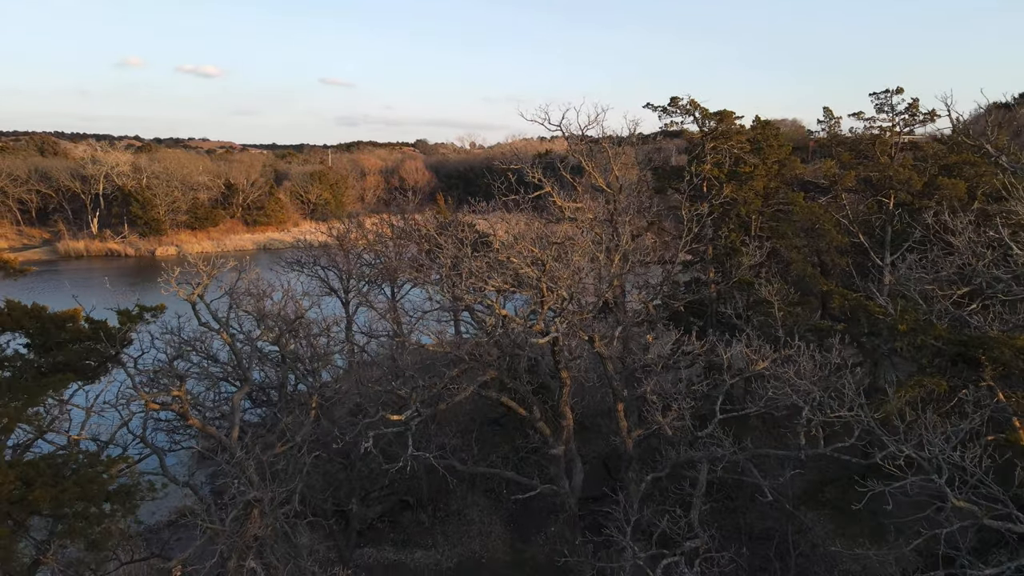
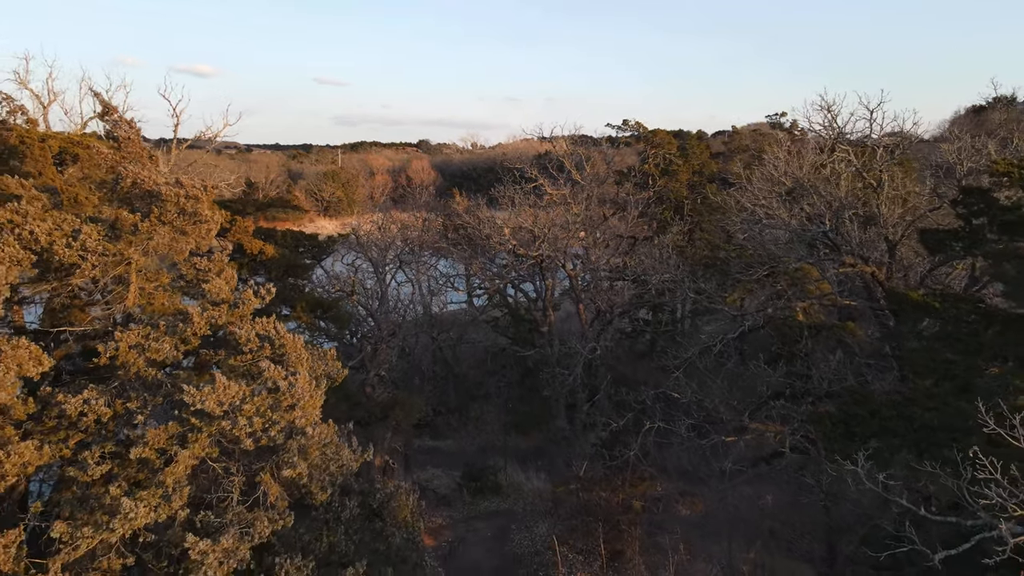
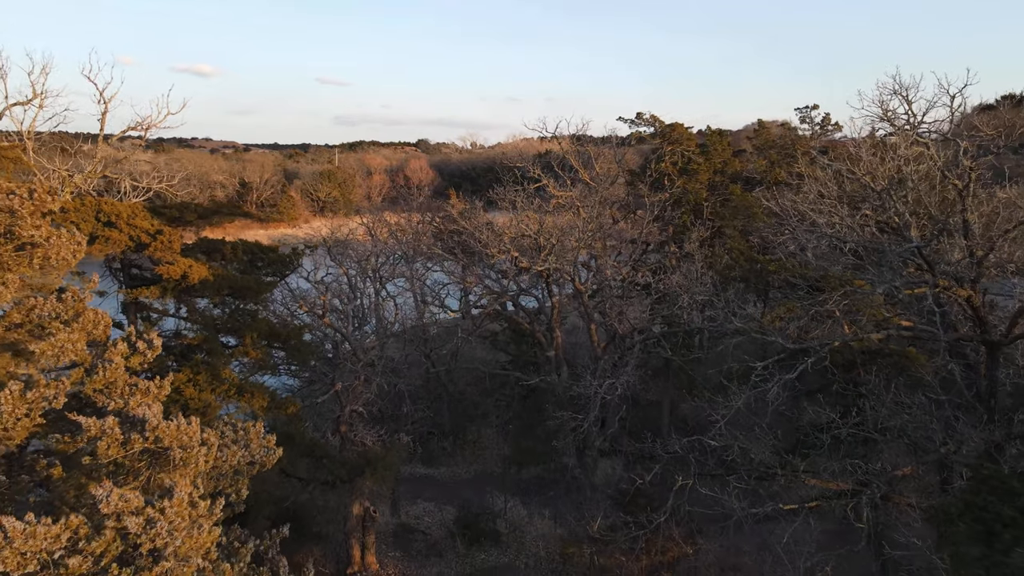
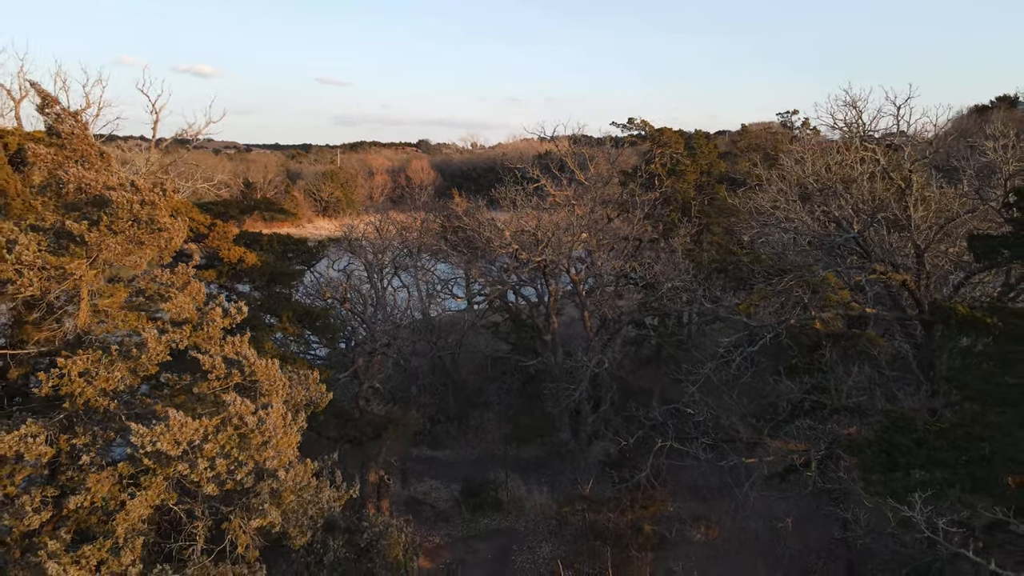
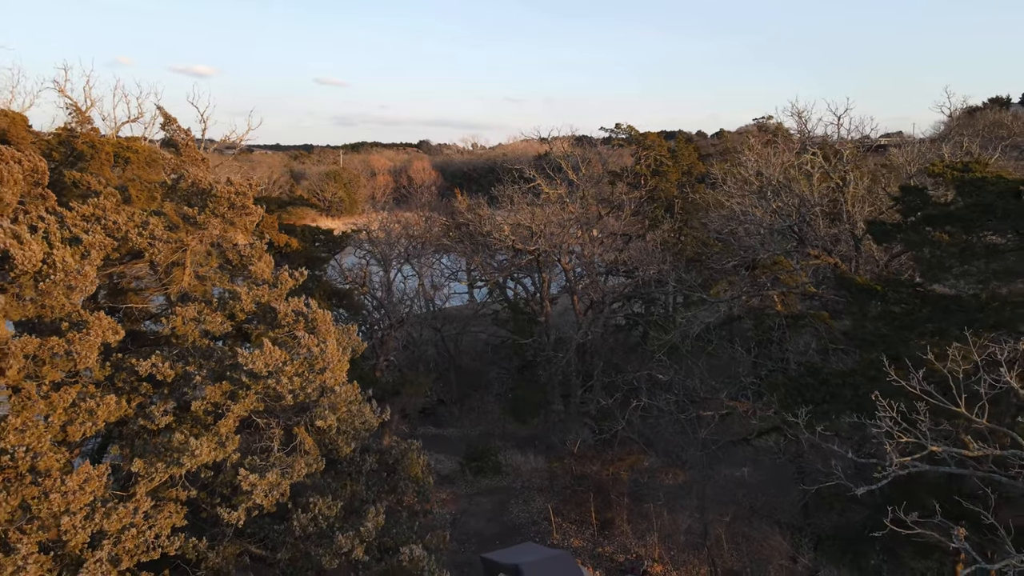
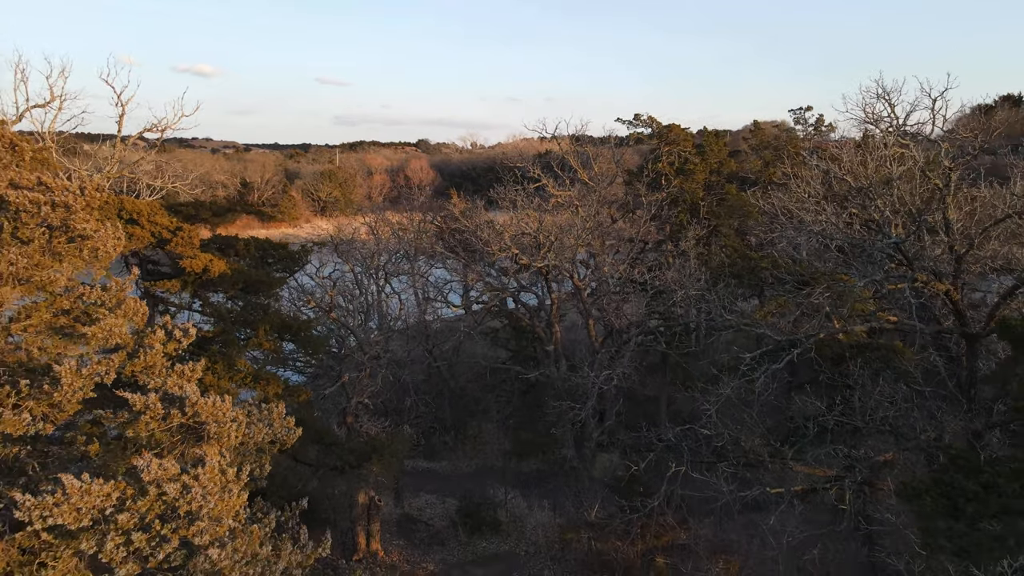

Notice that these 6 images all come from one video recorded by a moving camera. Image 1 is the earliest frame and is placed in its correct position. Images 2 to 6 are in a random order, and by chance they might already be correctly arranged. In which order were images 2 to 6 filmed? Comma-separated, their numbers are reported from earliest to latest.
3, 6, 4, 2, 5
